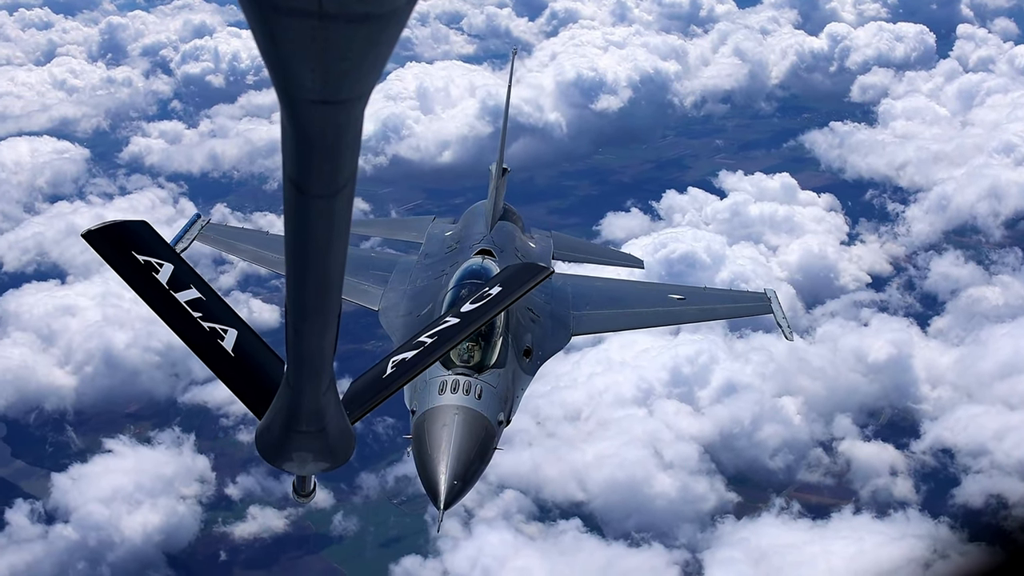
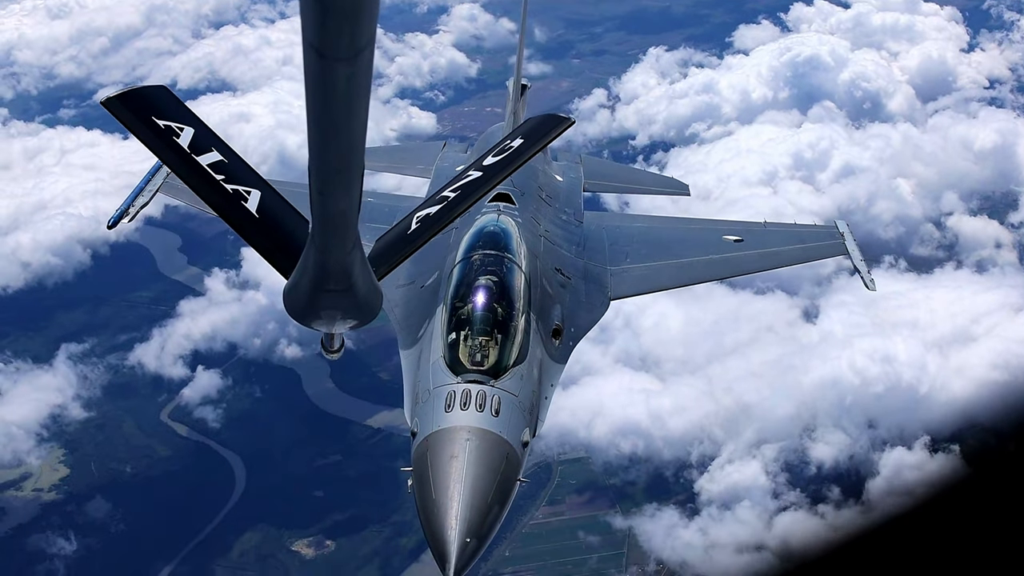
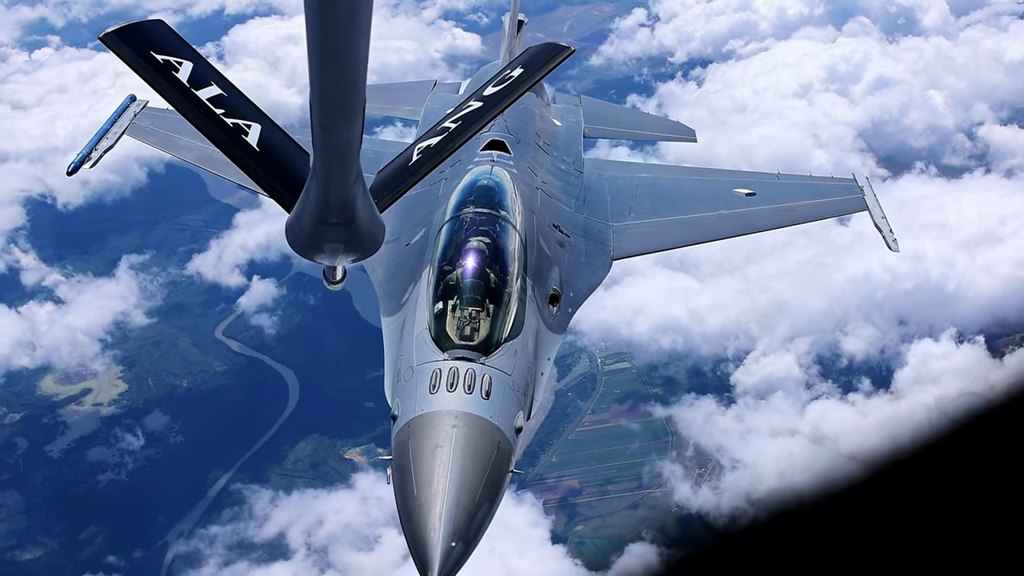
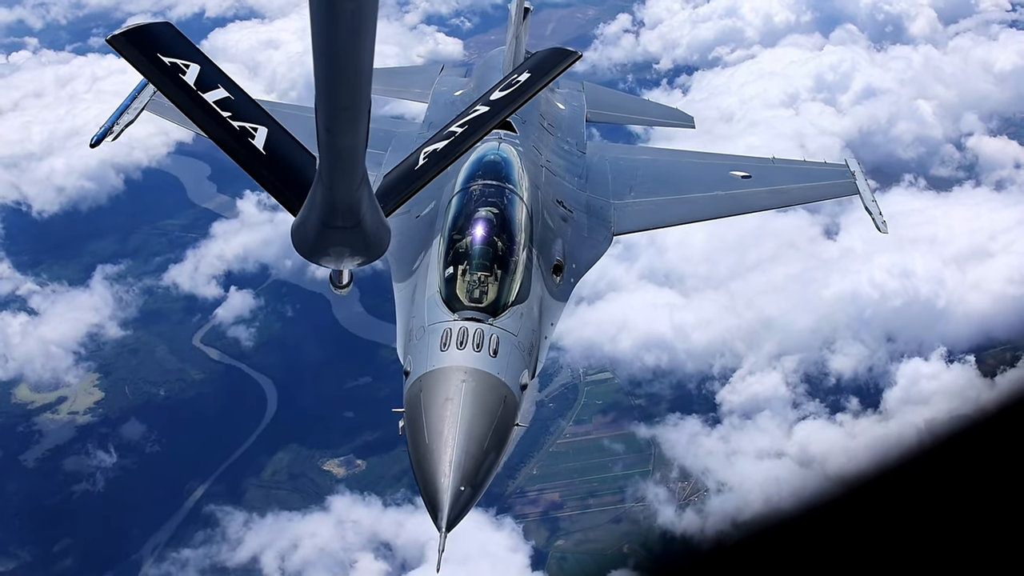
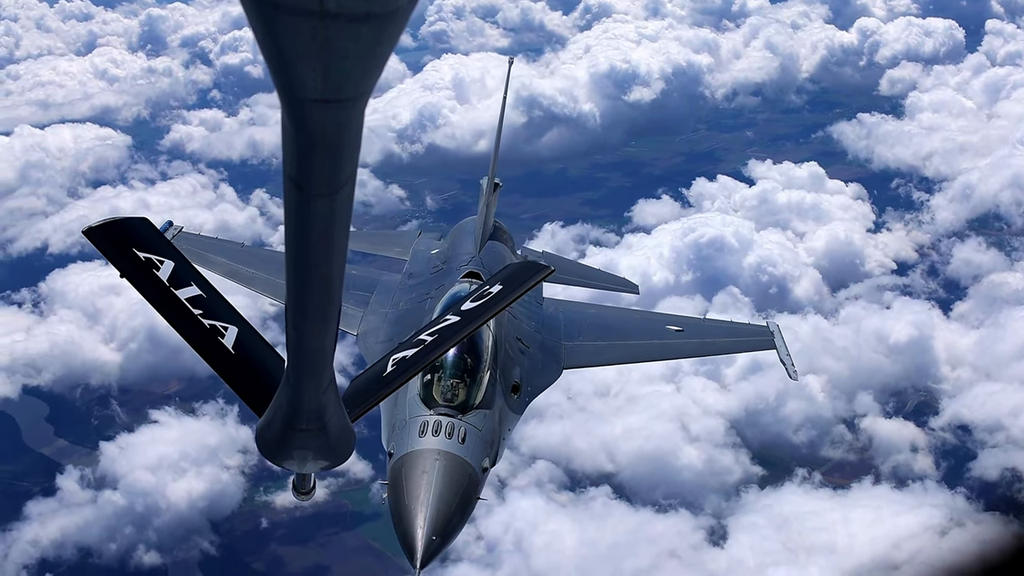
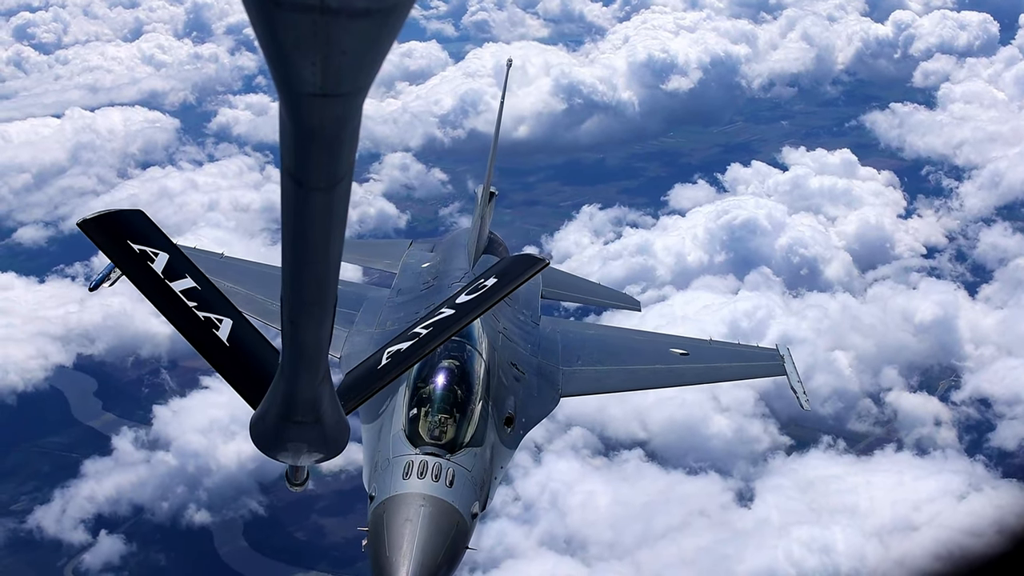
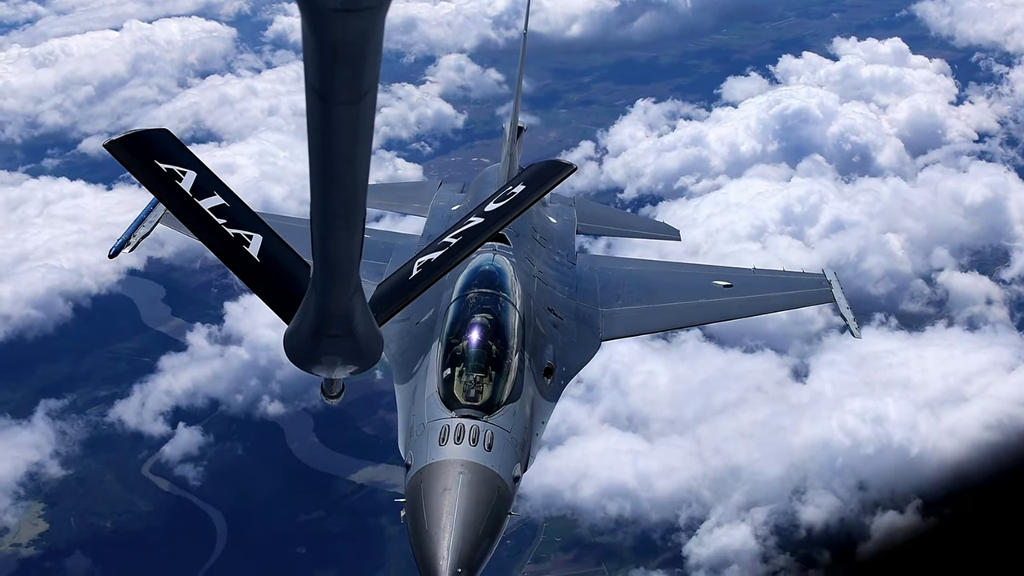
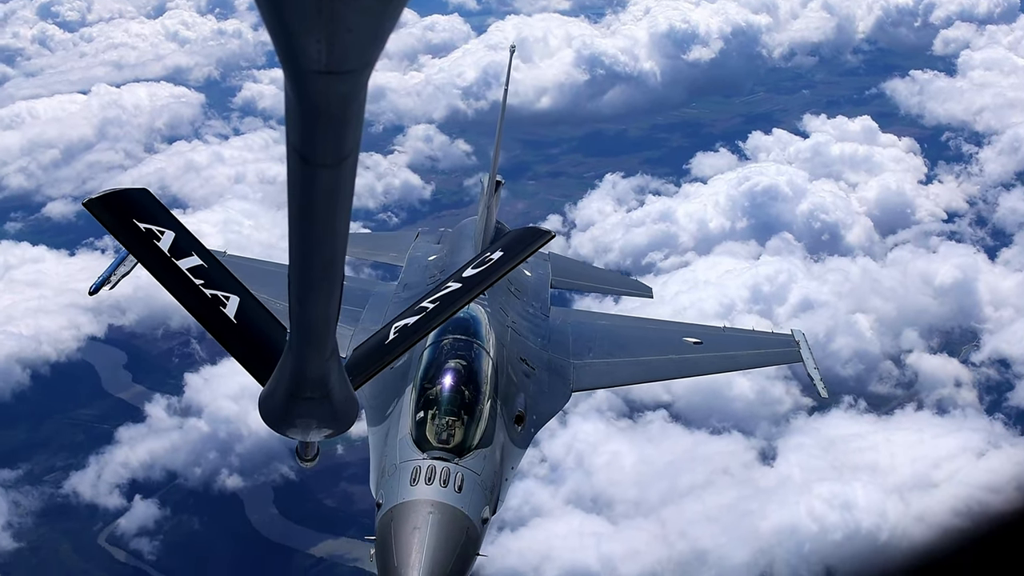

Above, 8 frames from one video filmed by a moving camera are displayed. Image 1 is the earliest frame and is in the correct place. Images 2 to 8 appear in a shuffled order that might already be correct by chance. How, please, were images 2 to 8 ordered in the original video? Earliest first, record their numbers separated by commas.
5, 6, 8, 7, 2, 4, 3
